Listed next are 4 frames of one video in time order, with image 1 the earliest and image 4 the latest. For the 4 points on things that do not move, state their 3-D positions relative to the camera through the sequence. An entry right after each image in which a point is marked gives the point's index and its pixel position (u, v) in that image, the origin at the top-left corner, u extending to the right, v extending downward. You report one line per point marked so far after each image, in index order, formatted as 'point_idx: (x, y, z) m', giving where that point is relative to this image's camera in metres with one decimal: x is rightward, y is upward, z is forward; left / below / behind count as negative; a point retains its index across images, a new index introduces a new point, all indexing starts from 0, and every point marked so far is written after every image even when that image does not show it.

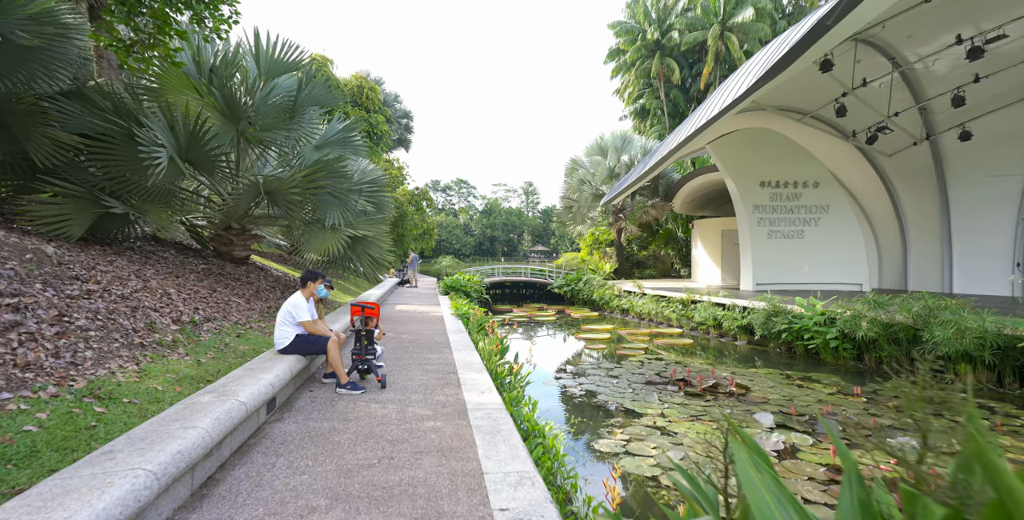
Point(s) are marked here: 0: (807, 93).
0: (+5.6, +3.2, +8.7) m
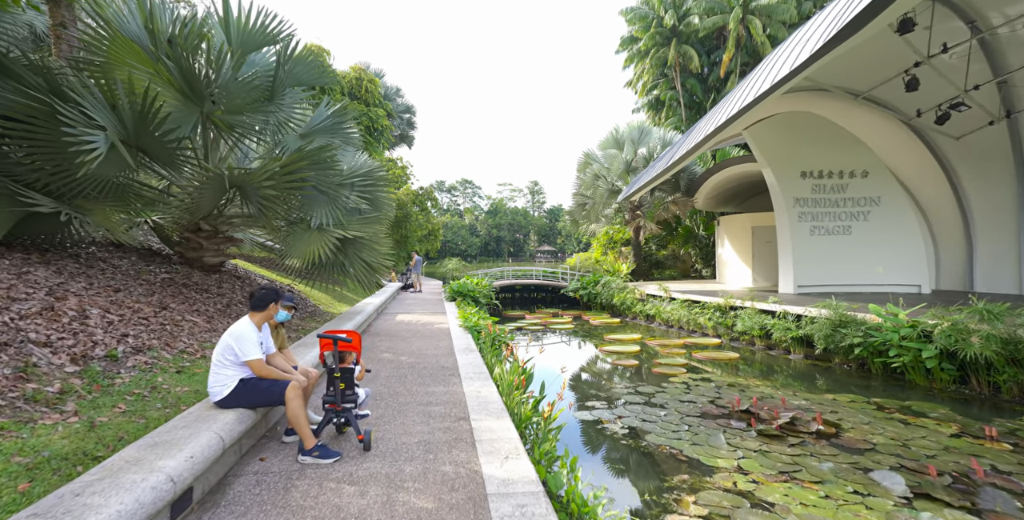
0: (+5.8, +3.2, +7.6) m
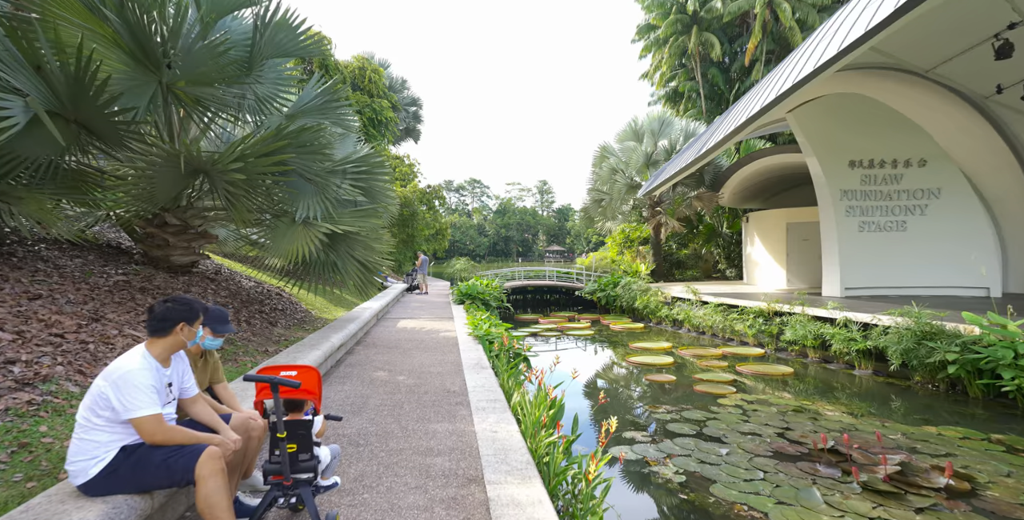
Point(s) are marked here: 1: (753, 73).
0: (+6.1, +3.2, +6.5) m
1: (+9.9, +7.7, +18.9) m
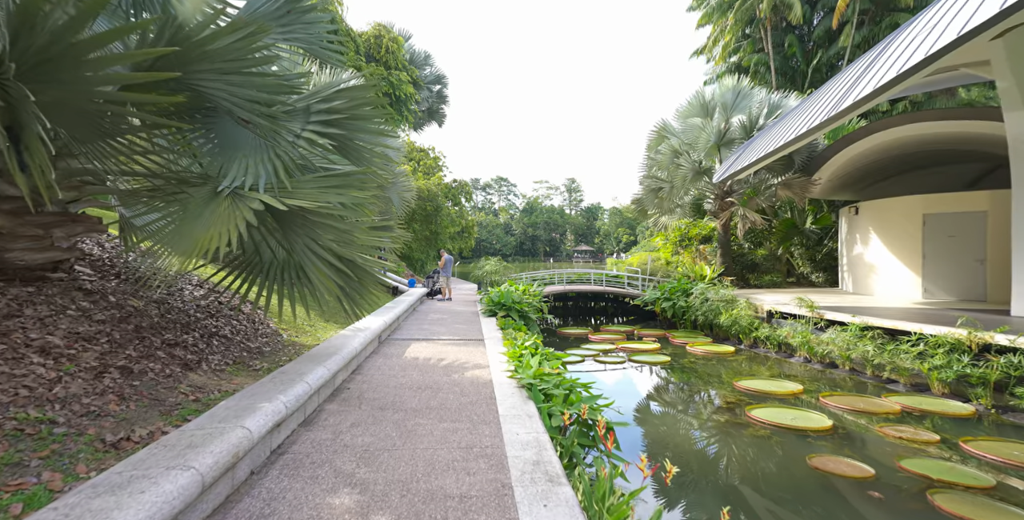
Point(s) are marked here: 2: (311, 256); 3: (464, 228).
0: (+6.7, +3.1, +3.6) m
1: (+11.2, +7.6, +15.7) m
2: (-1.6, 0.0, +3.8) m
3: (-1.7, +1.2, +16.1) m
